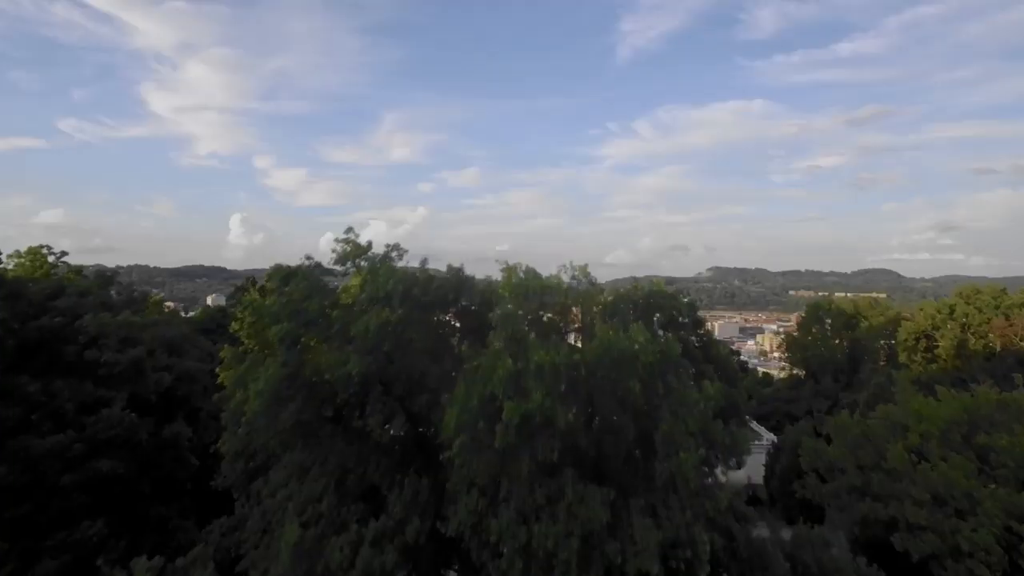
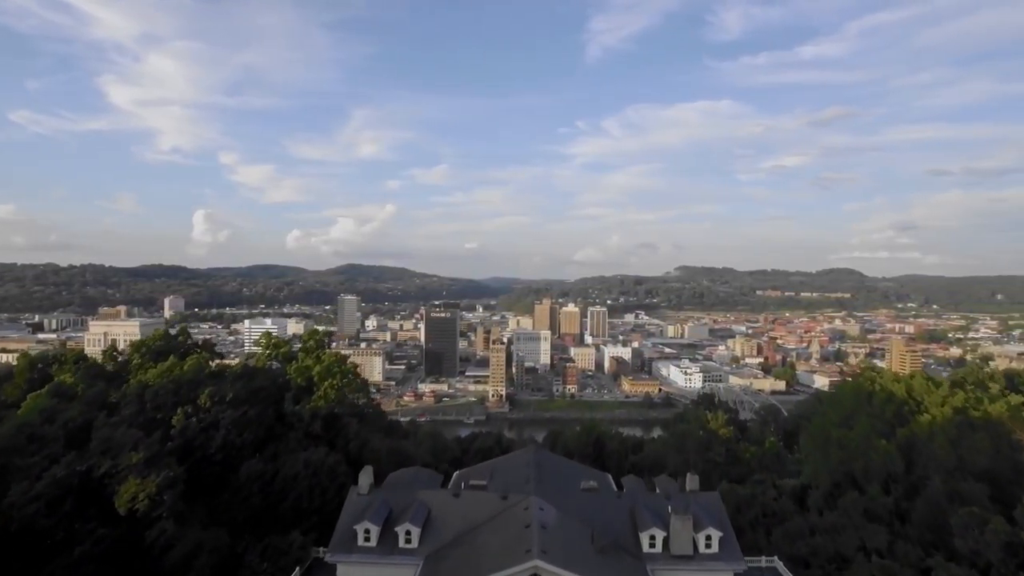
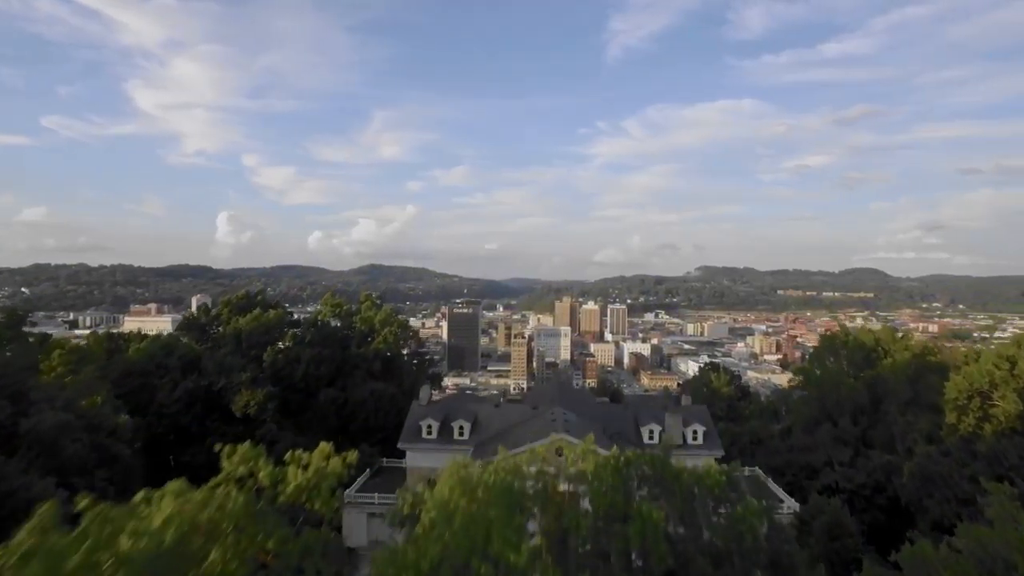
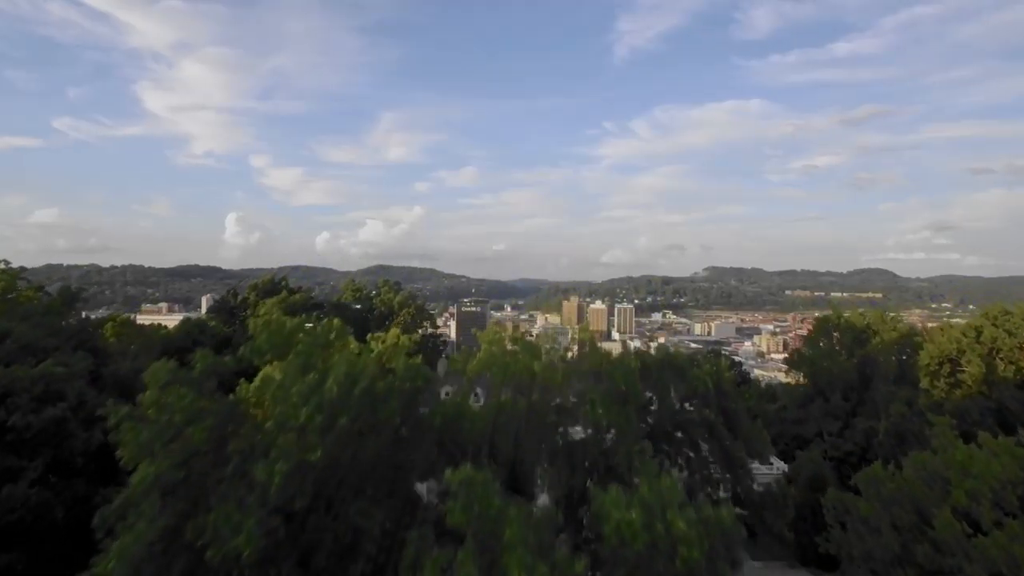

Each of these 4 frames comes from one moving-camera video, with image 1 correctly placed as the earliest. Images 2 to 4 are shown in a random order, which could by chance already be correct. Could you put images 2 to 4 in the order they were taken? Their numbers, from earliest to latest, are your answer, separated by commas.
4, 3, 2
